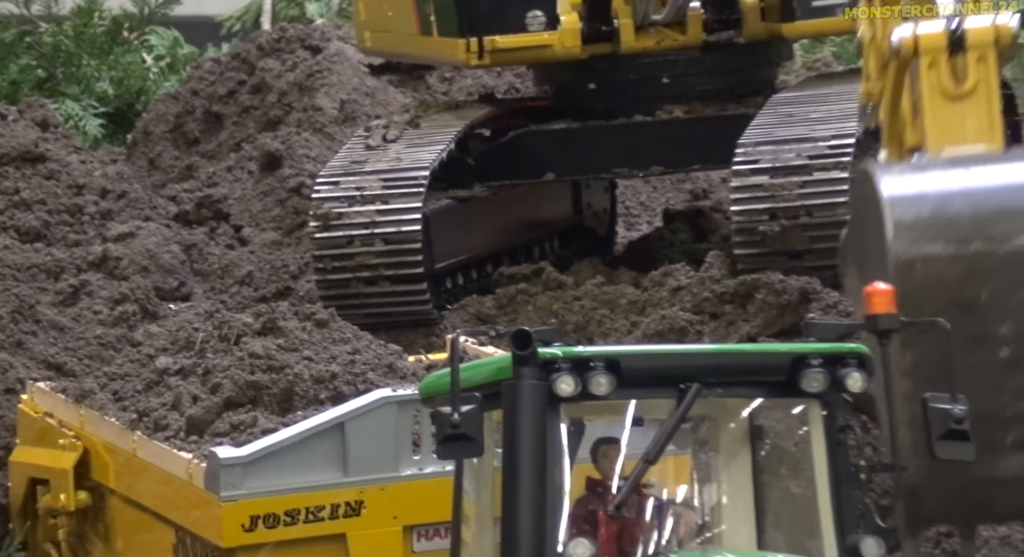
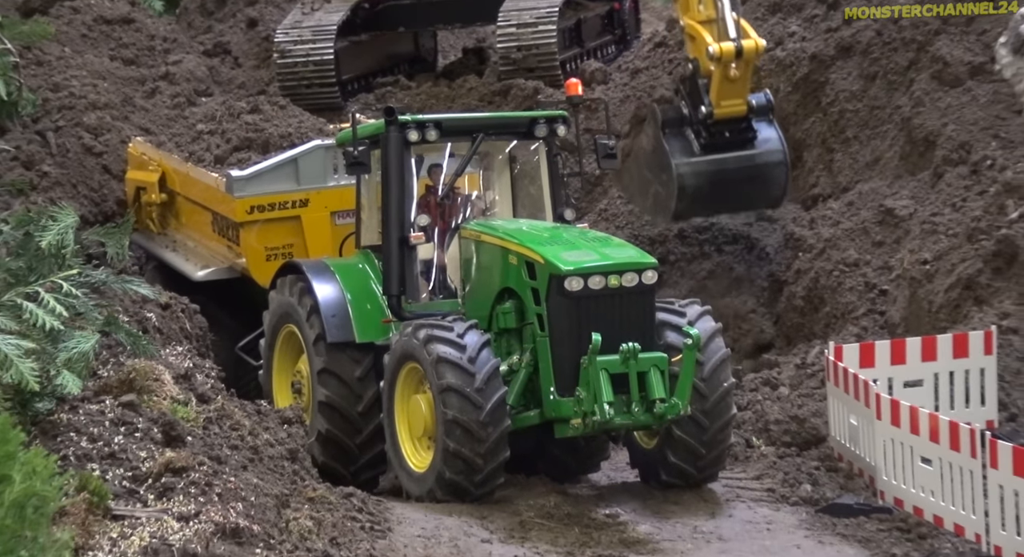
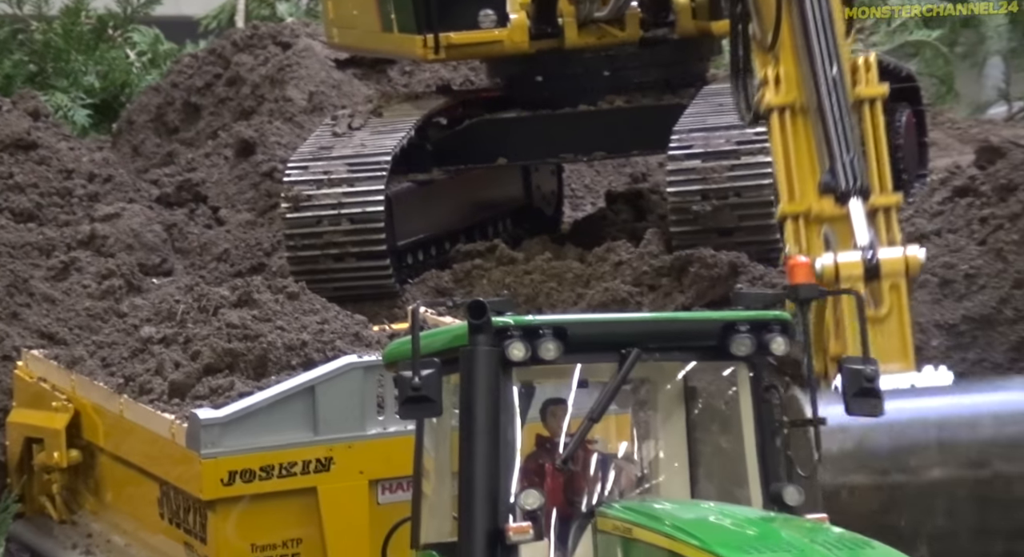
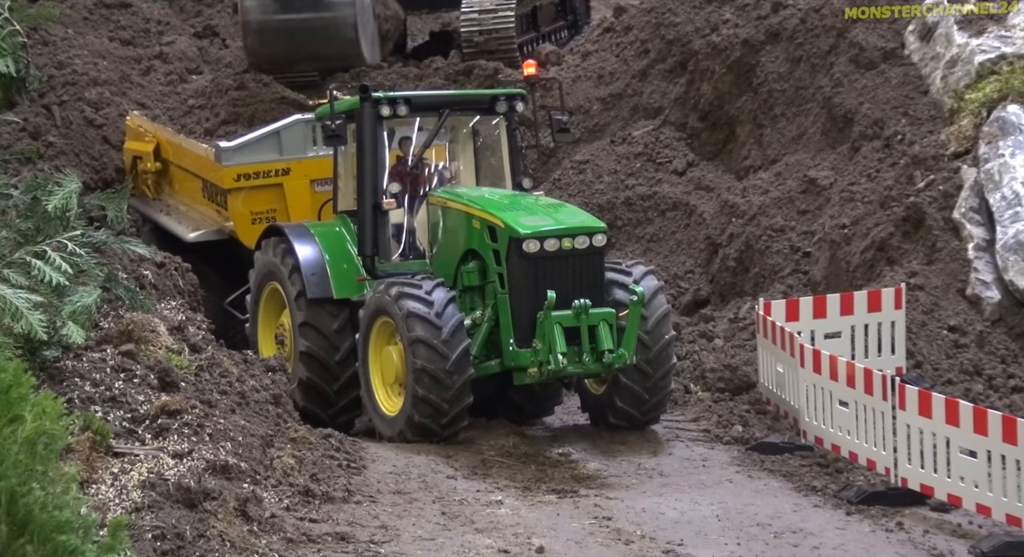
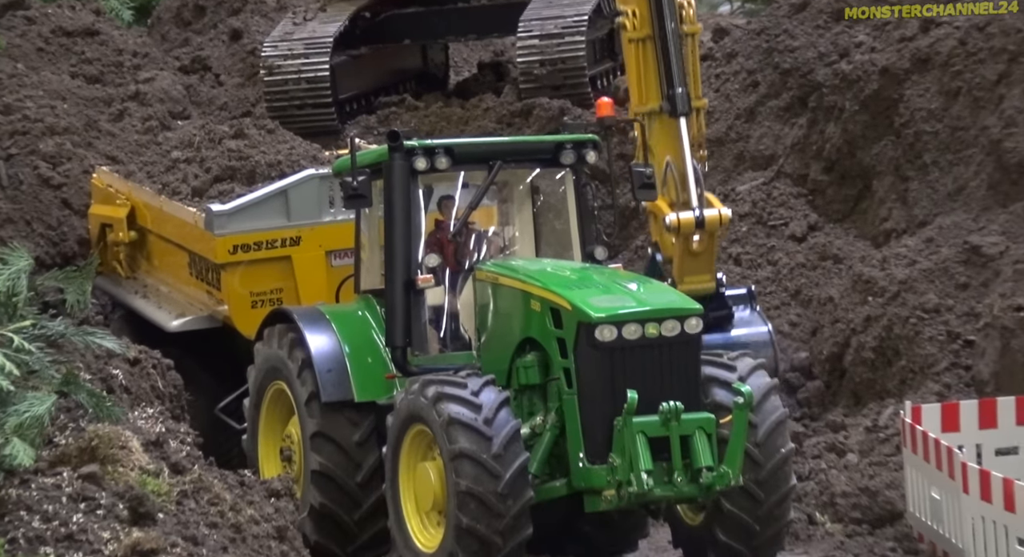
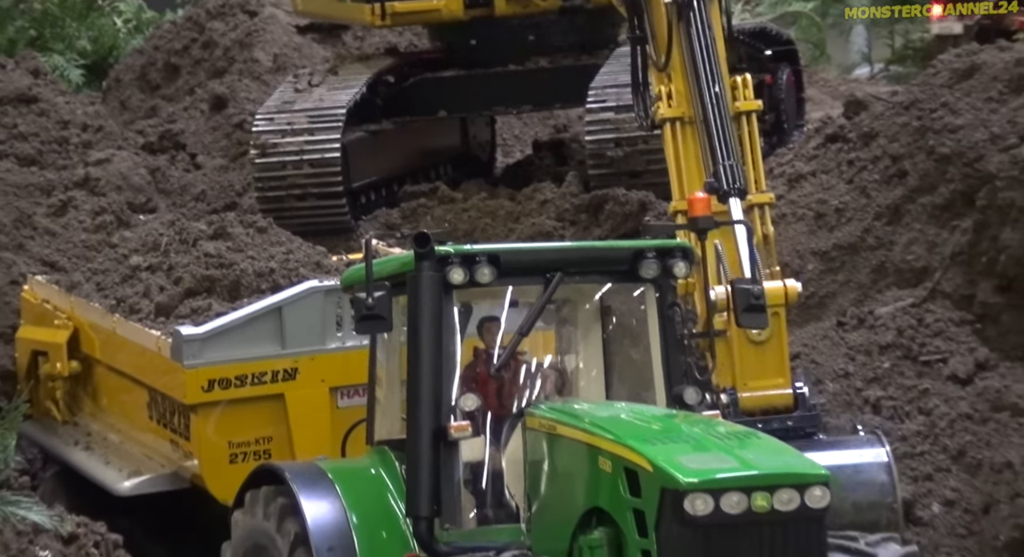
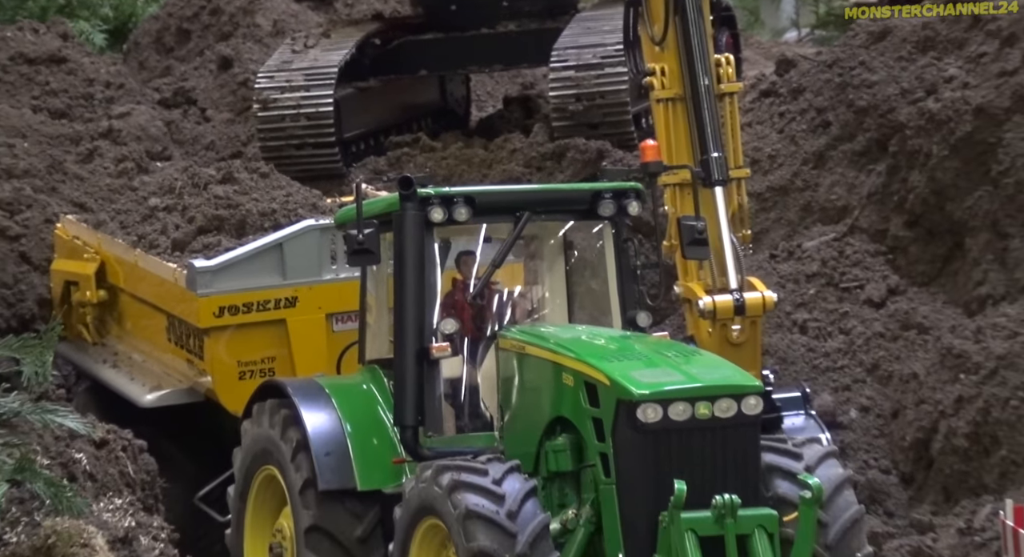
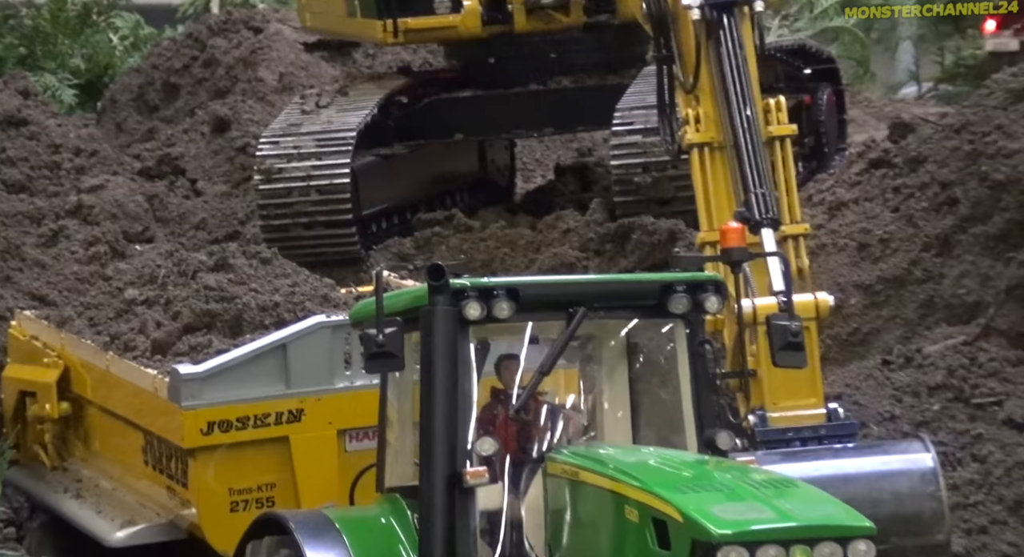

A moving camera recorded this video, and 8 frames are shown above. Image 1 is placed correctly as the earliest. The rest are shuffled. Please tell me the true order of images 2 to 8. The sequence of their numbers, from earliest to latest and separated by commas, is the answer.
3, 8, 6, 7, 5, 2, 4
